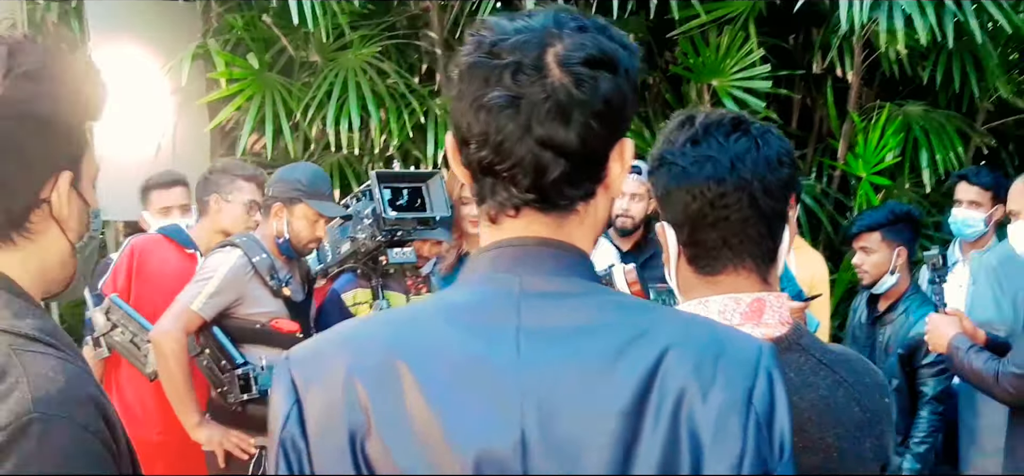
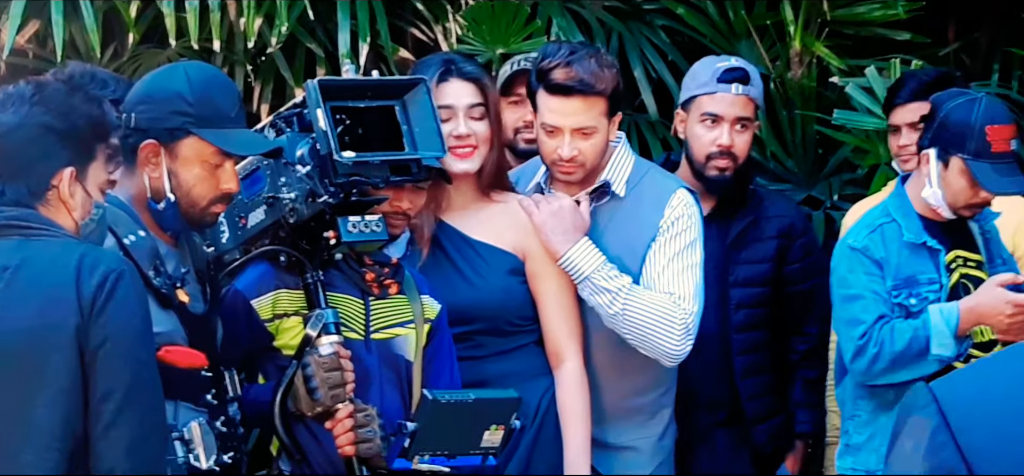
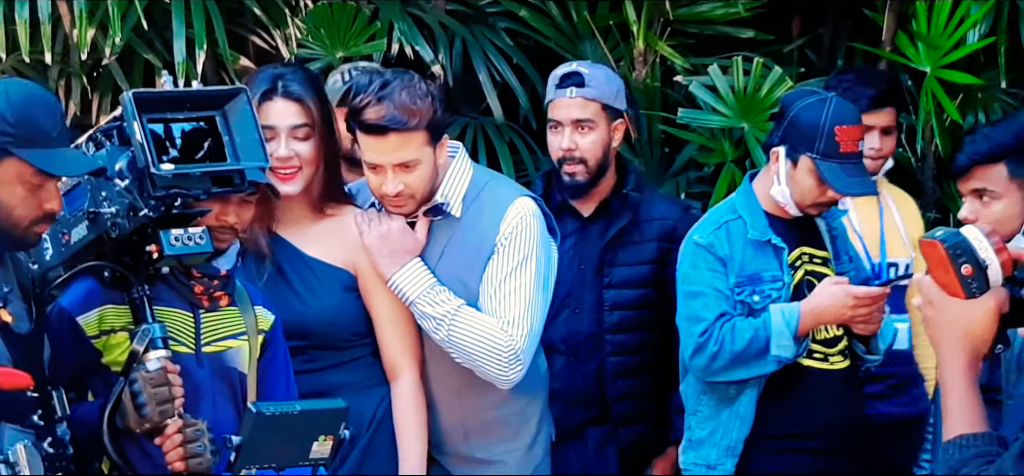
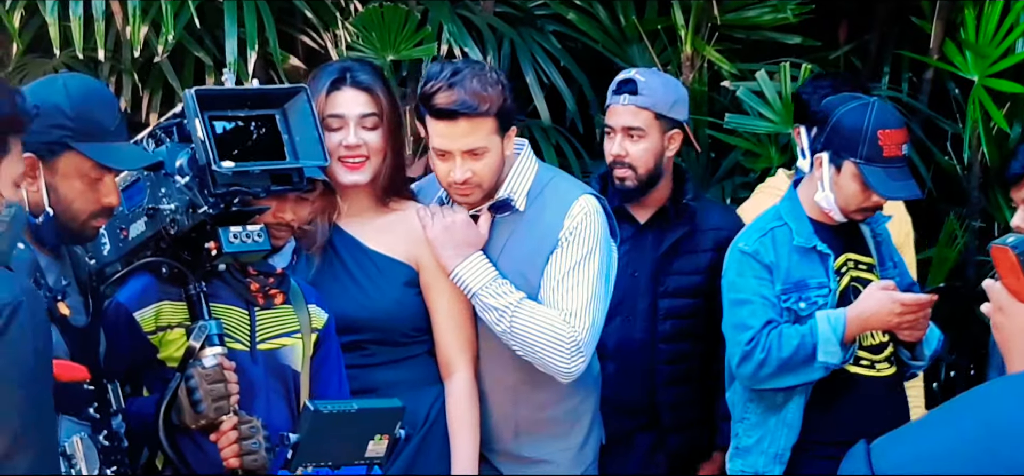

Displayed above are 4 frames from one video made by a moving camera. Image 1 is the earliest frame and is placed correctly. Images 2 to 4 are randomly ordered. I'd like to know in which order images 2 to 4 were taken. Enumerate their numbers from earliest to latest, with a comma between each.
2, 4, 3
